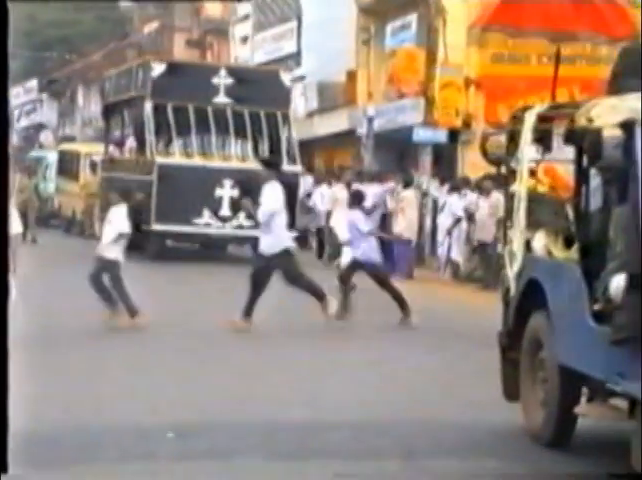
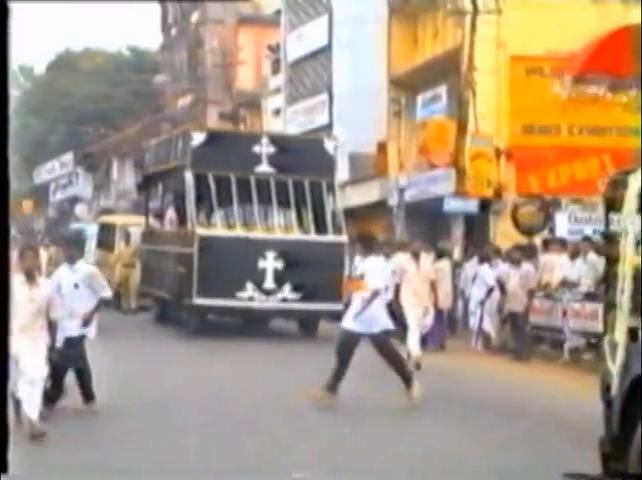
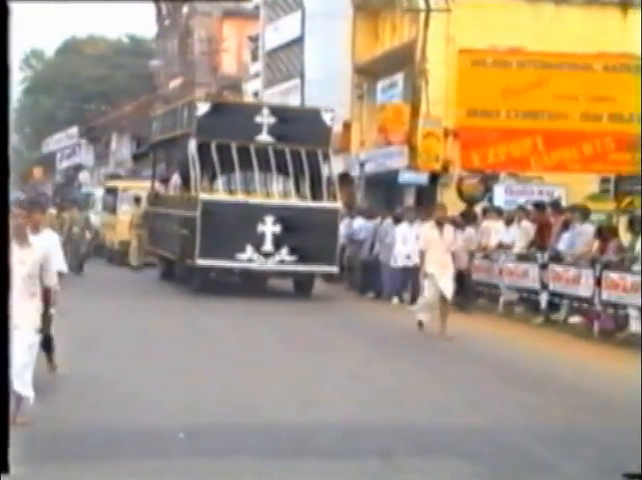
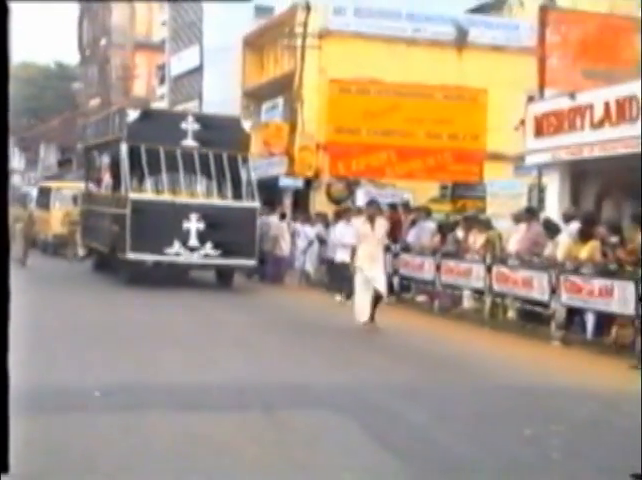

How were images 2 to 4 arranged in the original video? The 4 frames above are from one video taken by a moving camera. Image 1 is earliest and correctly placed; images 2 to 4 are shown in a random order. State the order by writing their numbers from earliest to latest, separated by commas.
2, 3, 4
